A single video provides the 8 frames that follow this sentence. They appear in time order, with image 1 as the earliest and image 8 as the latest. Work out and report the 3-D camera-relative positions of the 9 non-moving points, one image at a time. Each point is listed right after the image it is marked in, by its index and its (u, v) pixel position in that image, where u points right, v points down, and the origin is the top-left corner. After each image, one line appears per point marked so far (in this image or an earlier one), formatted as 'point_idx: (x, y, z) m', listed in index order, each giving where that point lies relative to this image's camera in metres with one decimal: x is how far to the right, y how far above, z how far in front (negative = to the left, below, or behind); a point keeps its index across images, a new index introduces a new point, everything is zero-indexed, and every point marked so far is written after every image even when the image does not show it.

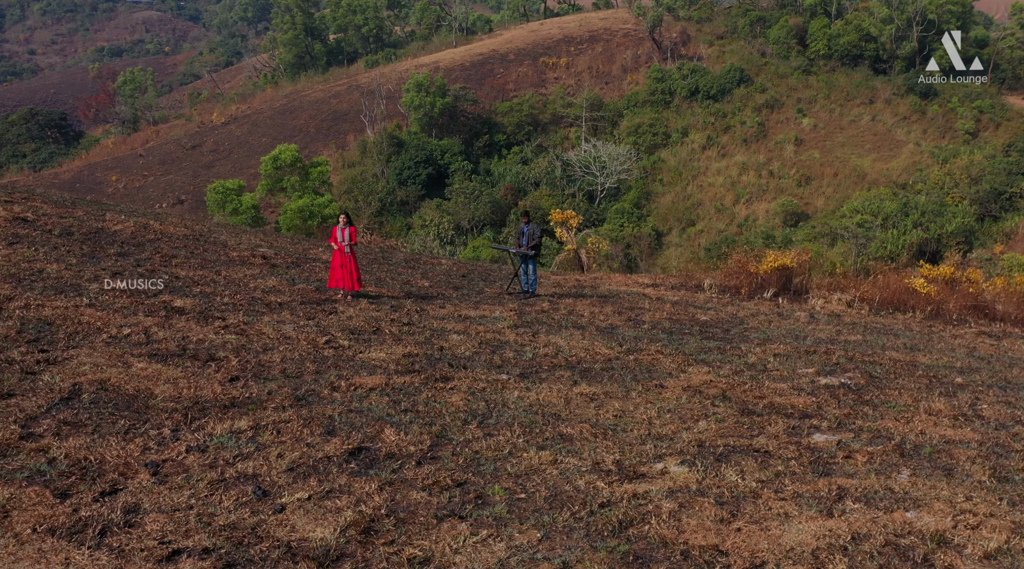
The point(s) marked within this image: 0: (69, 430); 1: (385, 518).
0: (-2.3, -0.8, +4.7) m
1: (-0.5, -1.0, +3.9) m
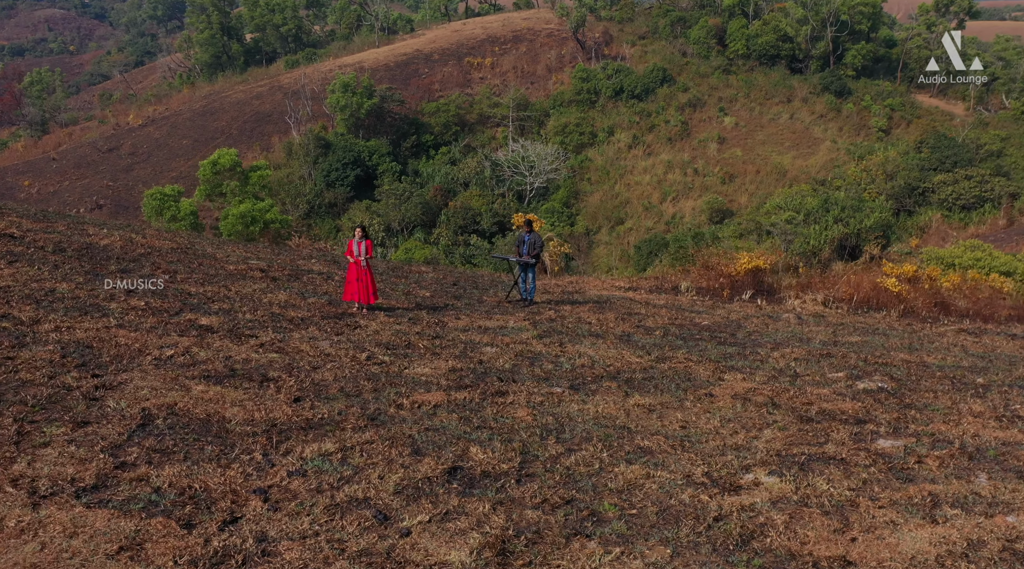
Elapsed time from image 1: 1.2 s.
0: (-1.8, -0.9, +4.6) m
1: (+0.1, -1.1, +3.9) m
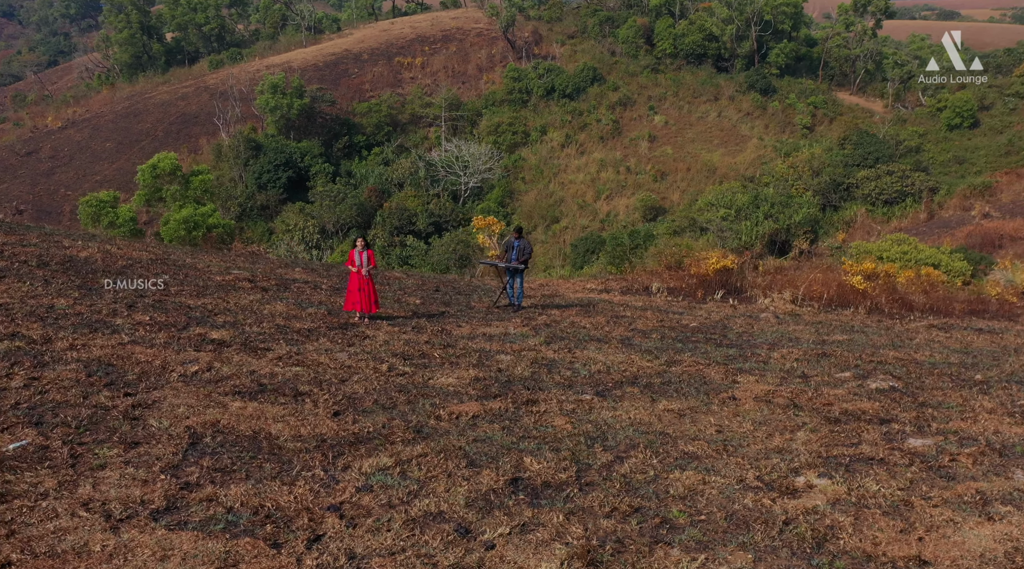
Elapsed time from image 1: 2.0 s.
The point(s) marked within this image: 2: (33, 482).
0: (-1.5, -1.0, +4.6) m
1: (+0.4, -1.2, +3.9) m
2: (-2.4, -1.0, +4.4) m
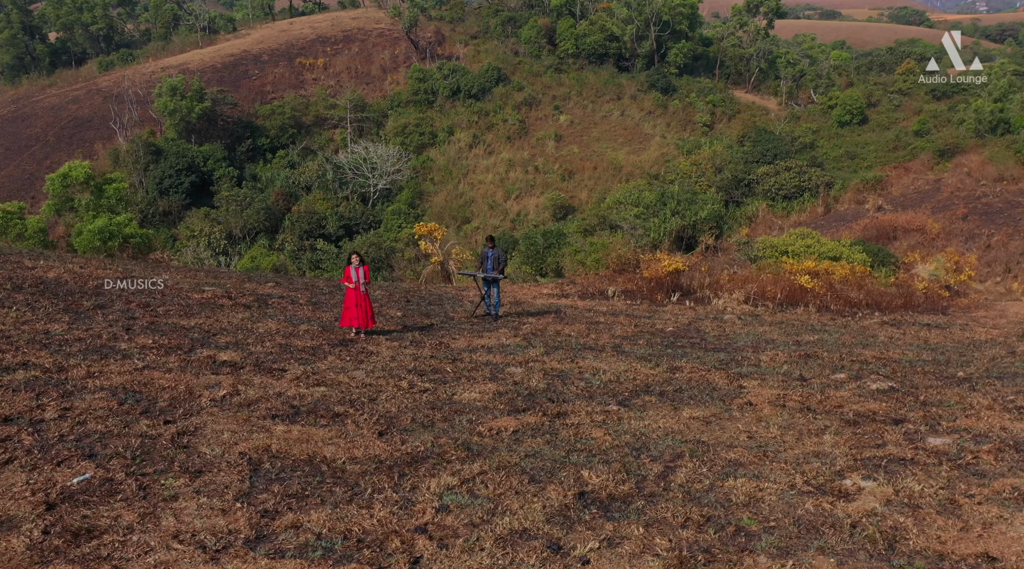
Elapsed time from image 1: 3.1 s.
0: (-1.1, -1.1, +4.6) m
1: (+0.8, -1.3, +4.1) m
2: (-2.0, -1.1, +4.4) m
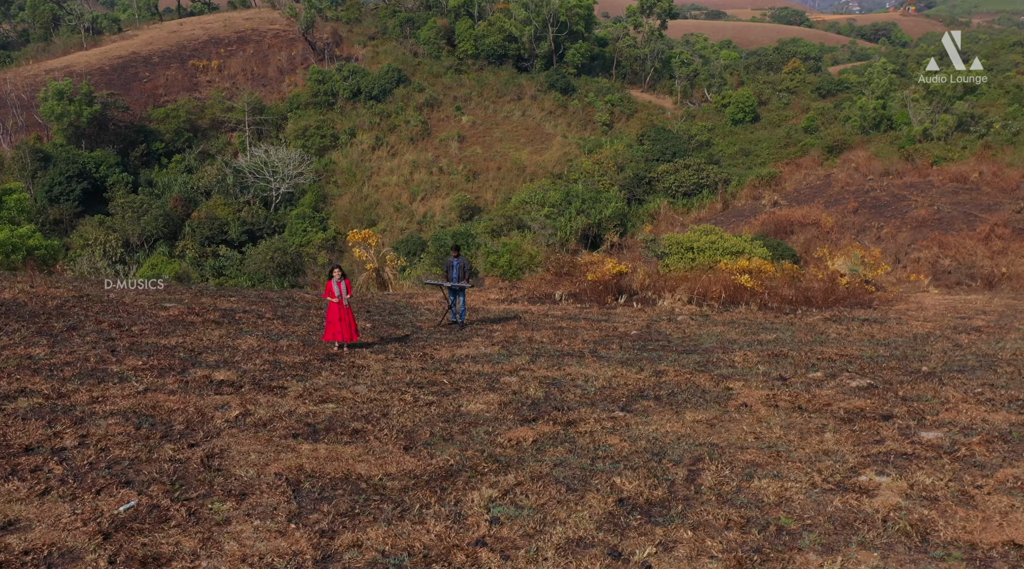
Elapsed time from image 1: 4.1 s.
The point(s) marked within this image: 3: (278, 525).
0: (-0.9, -1.3, +4.7) m
1: (+1.1, -1.3, +4.3) m
2: (-1.7, -1.3, +4.4) m
3: (-1.2, -1.2, +4.6) m
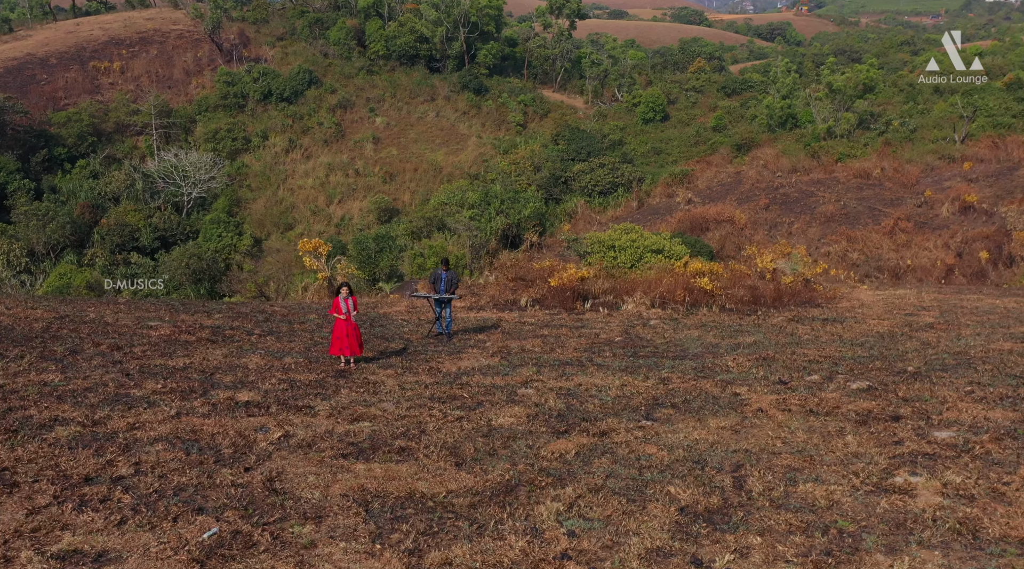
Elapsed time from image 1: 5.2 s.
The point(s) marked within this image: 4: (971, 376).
0: (-0.4, -1.4, +4.9) m
1: (+1.6, -1.4, +4.6) m
2: (-1.2, -1.4, +4.5) m
3: (-0.8, -1.4, +4.8) m
4: (+5.4, -1.1, +10.4) m
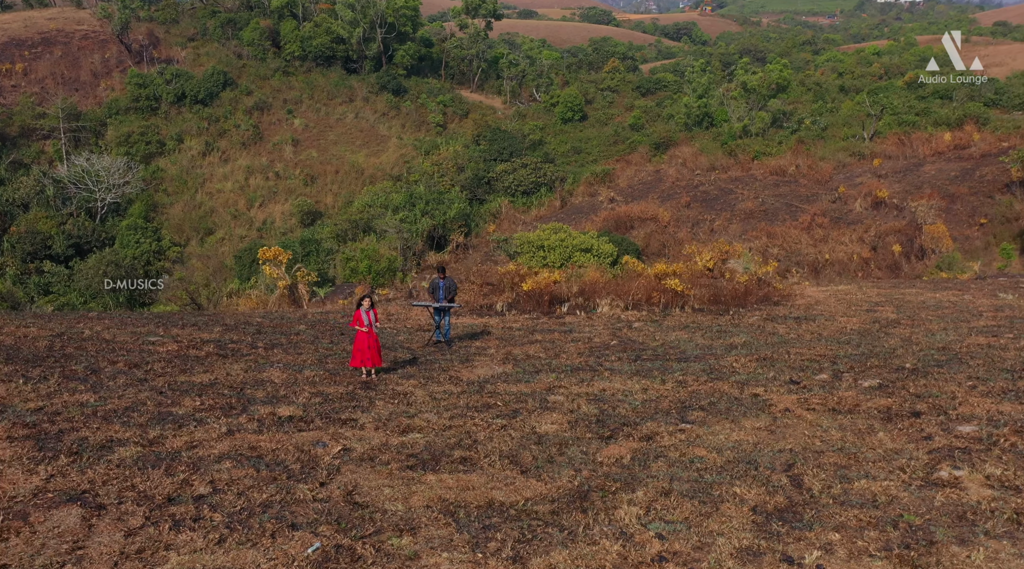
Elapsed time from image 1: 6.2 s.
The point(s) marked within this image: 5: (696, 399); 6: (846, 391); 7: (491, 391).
0: (+0.1, -1.5, +5.1) m
1: (+2.1, -1.5, +4.9) m
2: (-0.7, -1.5, +4.7) m
3: (-0.2, -1.5, +5.0) m
4: (+5.6, -1.1, +10.9) m
5: (+1.9, -1.2, +9.3) m
6: (+3.5, -1.1, +9.5) m
7: (-0.4, -1.2, +9.9) m
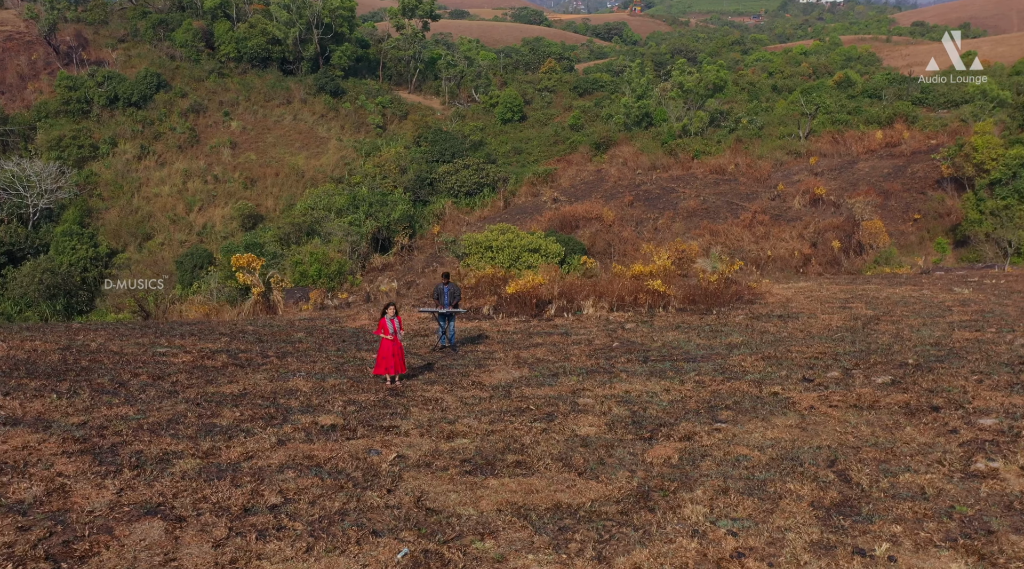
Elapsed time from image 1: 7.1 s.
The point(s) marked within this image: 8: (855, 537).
0: (+0.6, -1.6, +5.3) m
1: (+2.6, -1.5, +5.2) m
2: (-0.2, -1.6, +4.8) m
3: (+0.2, -1.6, +5.2) m
4: (+5.9, -1.0, +11.4) m
5: (+2.2, -1.2, +9.6) m
6: (+3.8, -1.2, +9.9) m
7: (-0.1, -1.3, +10.1) m
8: (+2.0, -1.5, +5.3) m
